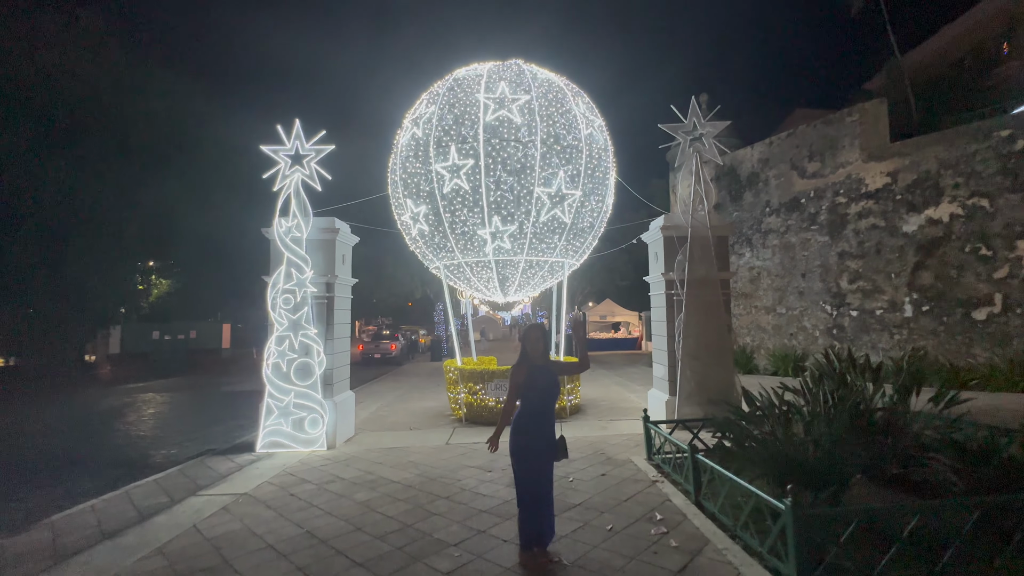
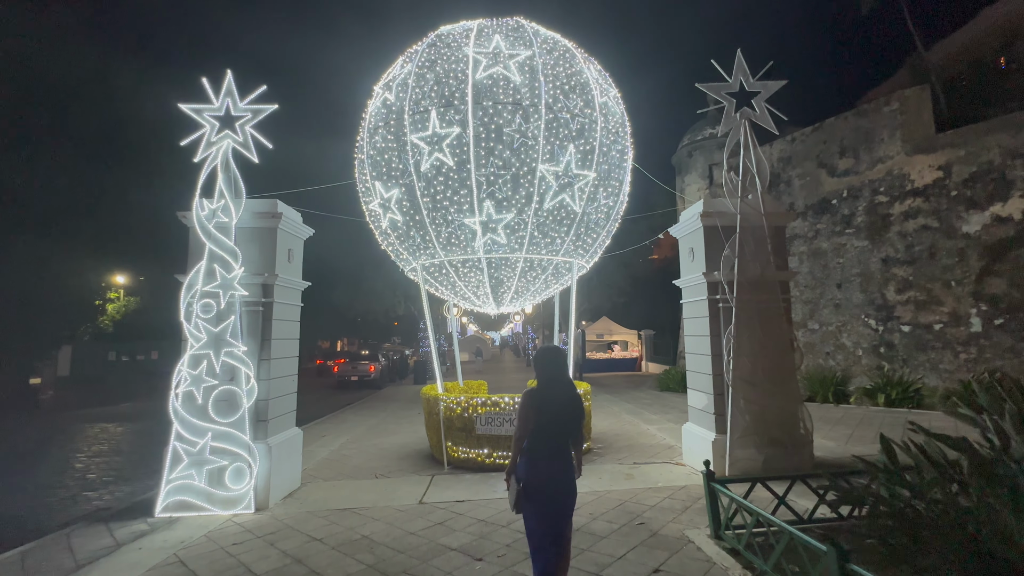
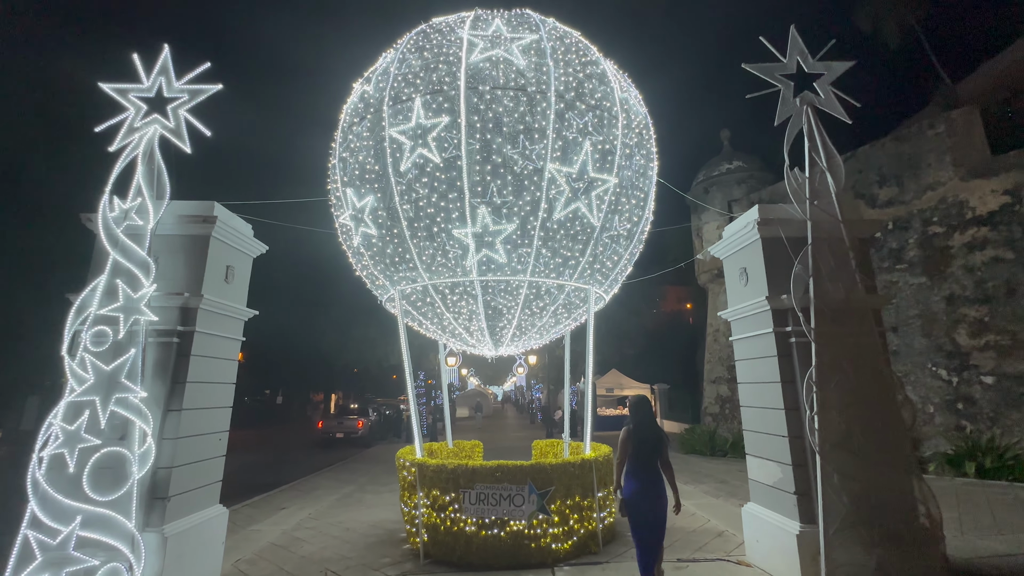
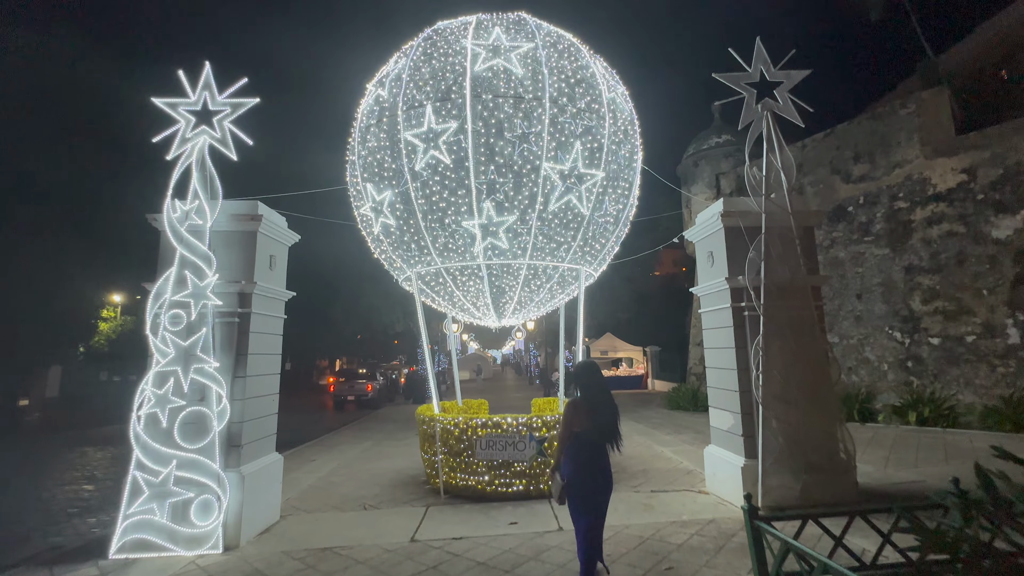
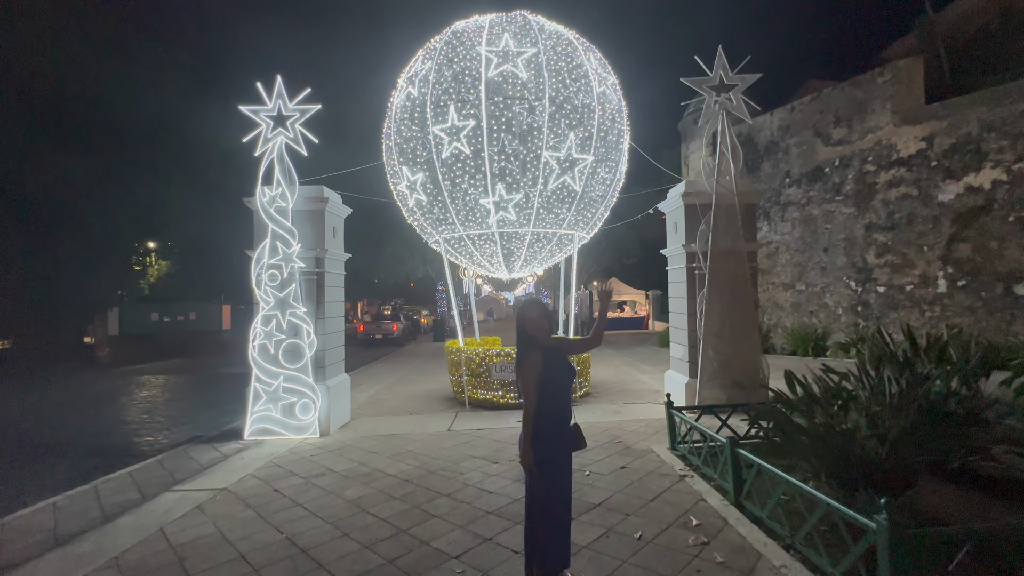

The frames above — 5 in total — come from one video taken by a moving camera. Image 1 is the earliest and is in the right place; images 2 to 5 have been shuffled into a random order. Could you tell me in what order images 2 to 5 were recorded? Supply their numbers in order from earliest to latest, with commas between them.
5, 2, 4, 3
